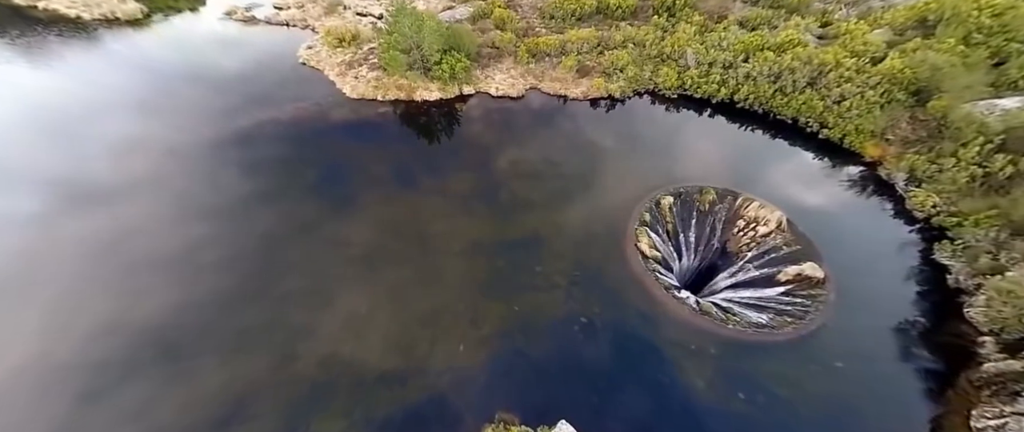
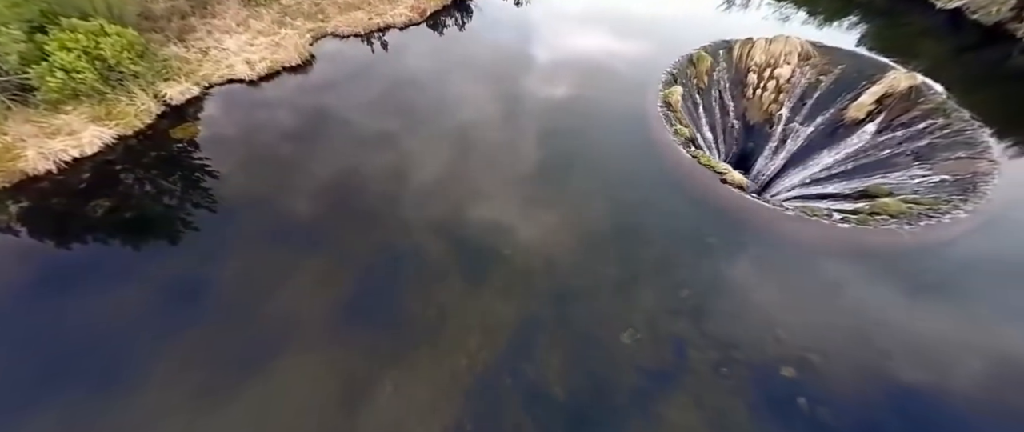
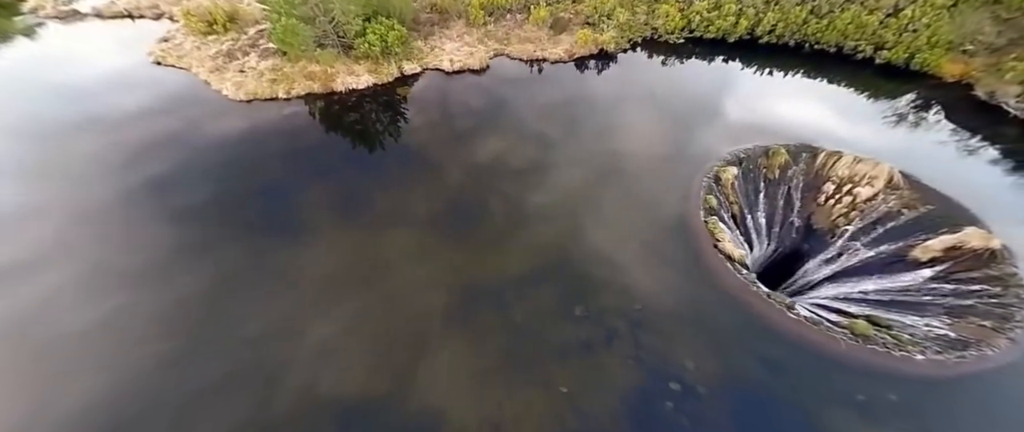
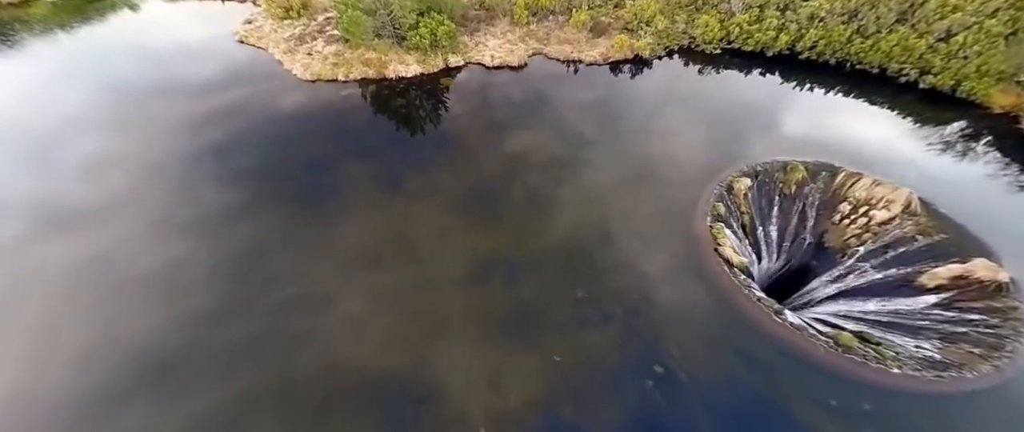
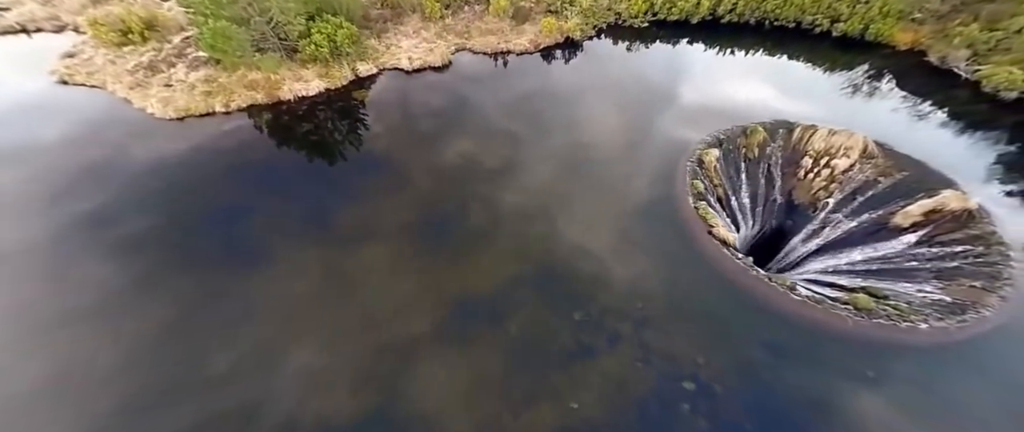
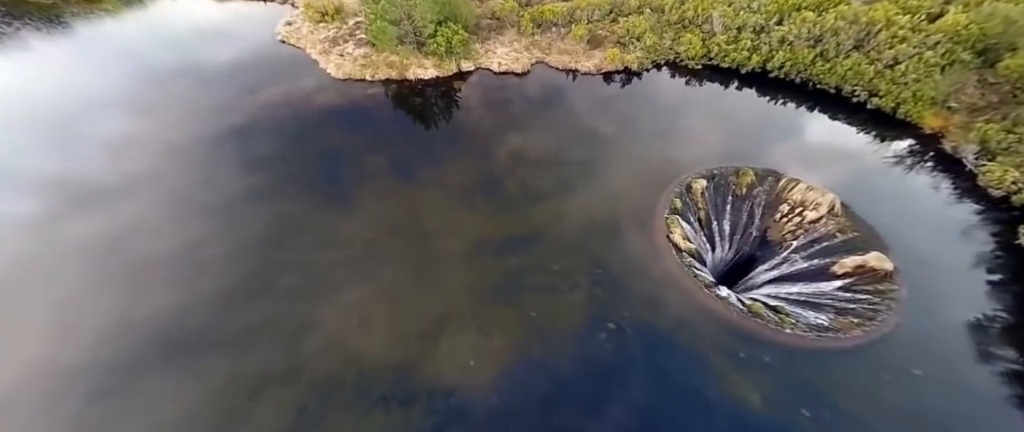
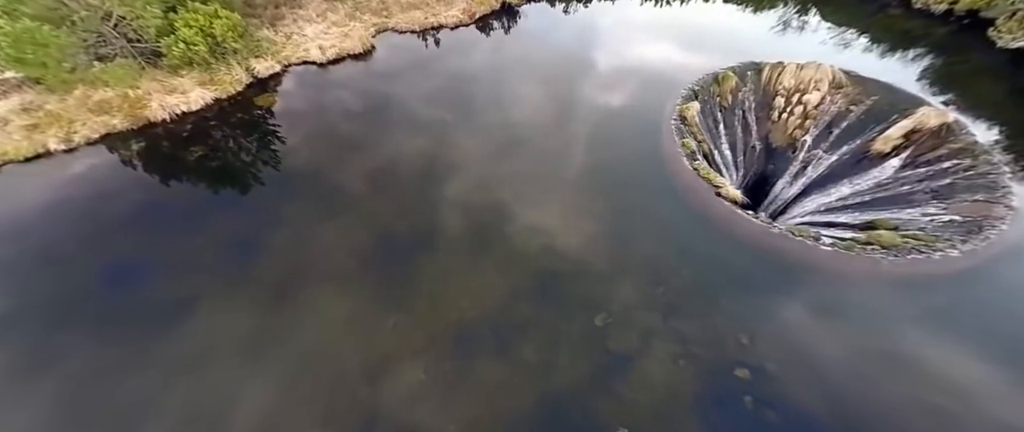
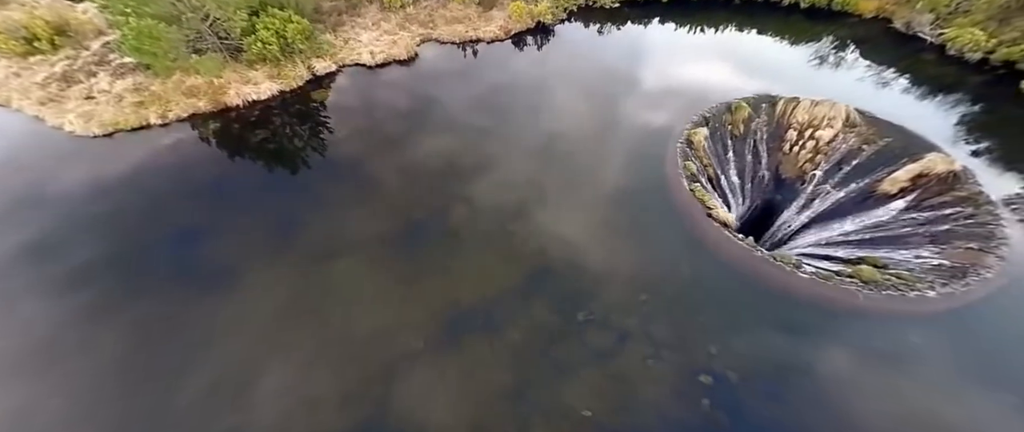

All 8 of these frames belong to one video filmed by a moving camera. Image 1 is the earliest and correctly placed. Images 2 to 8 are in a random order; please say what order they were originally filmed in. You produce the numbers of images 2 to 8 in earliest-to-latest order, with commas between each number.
6, 4, 3, 5, 8, 7, 2
